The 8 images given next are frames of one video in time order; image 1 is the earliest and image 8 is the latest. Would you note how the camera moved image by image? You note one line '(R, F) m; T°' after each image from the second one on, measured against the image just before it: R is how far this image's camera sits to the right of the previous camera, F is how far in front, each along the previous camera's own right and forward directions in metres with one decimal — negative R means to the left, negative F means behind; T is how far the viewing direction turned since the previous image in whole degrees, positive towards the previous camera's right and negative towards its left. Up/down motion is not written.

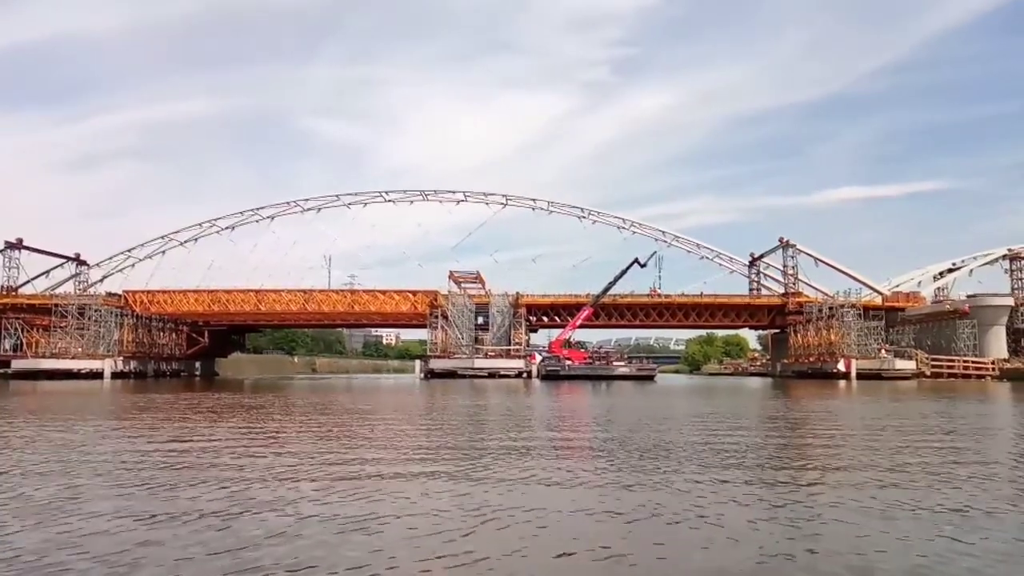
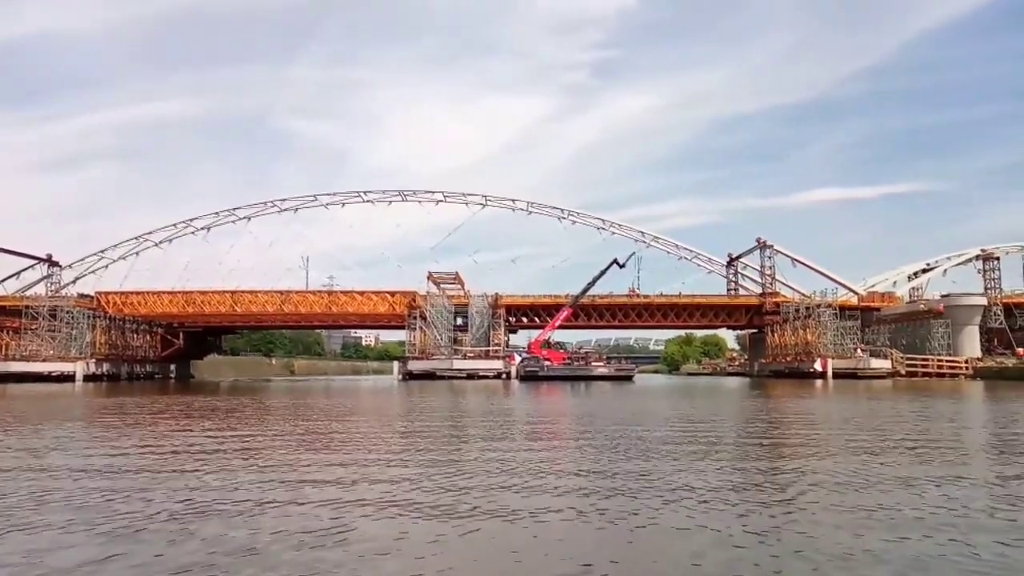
(0.0, +0.1) m; +1°
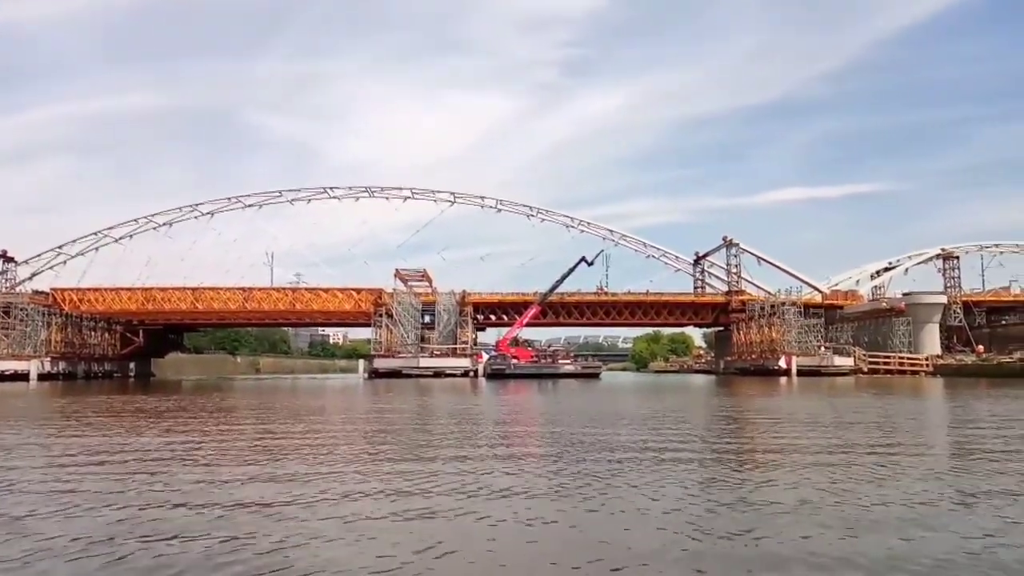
(+0.1, +0.1) m; +2°
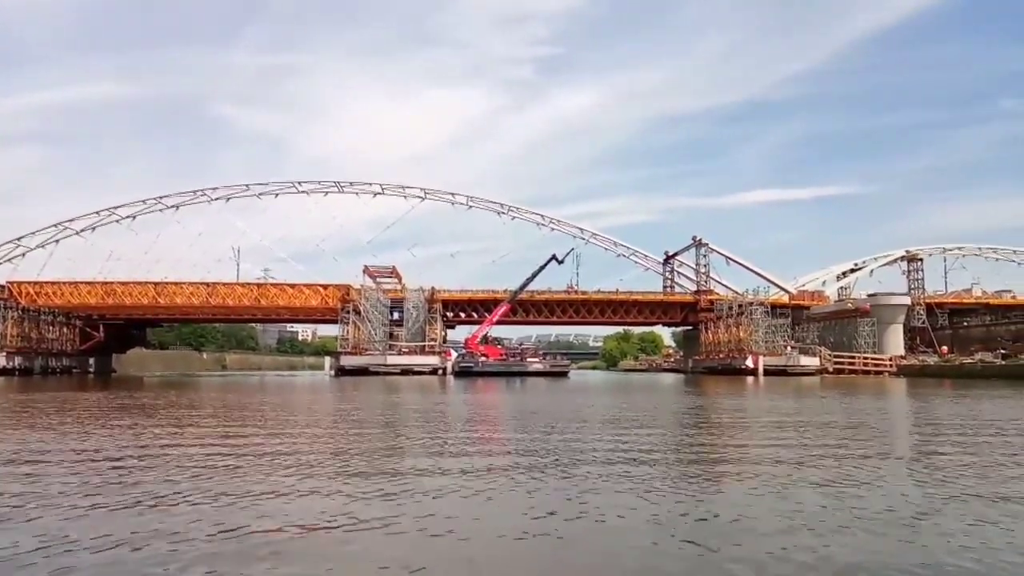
(+0.1, +0.1) m; +2°
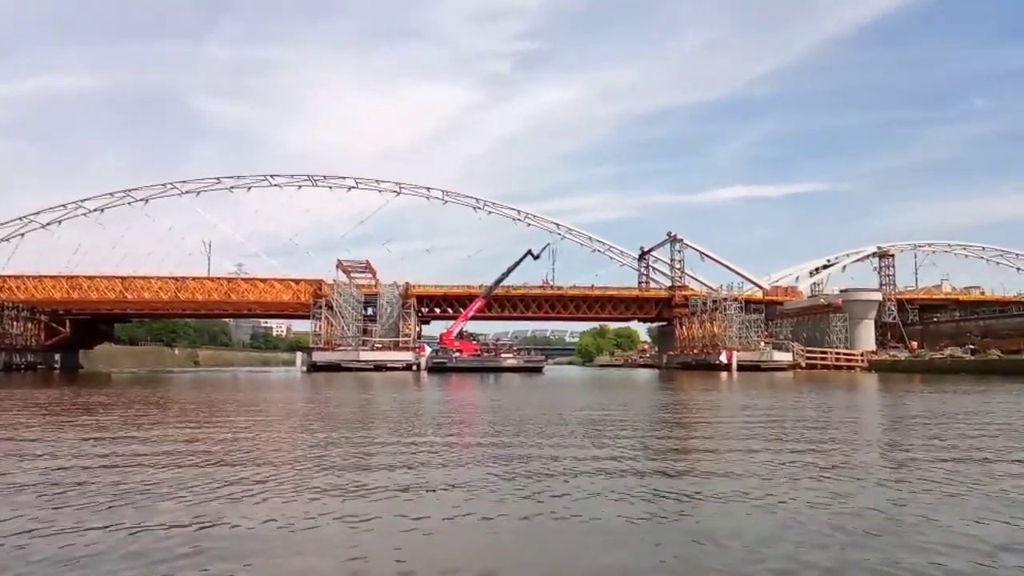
(+0.1, +0.2) m; +2°
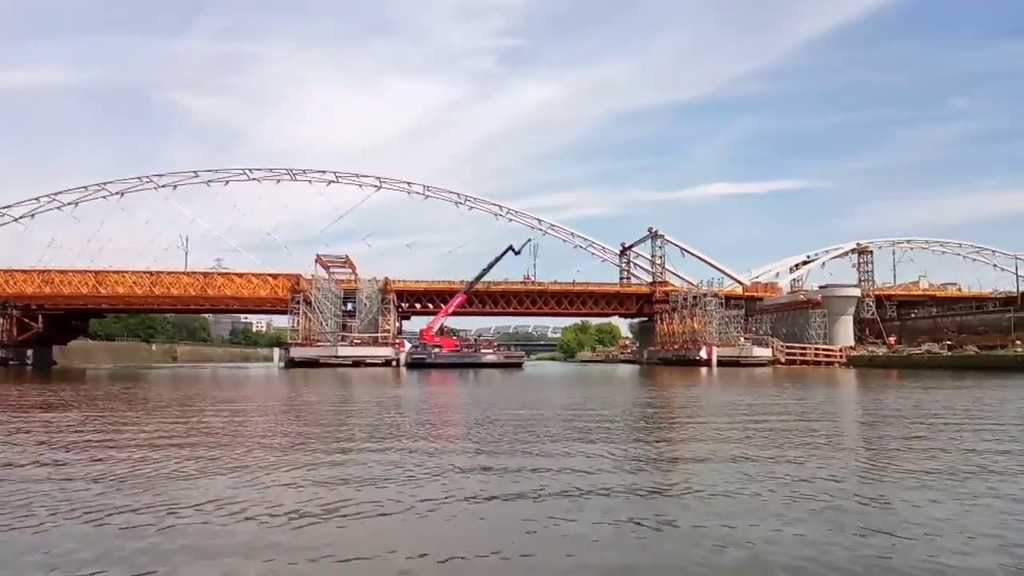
(+2.1, -0.6) m; -1°
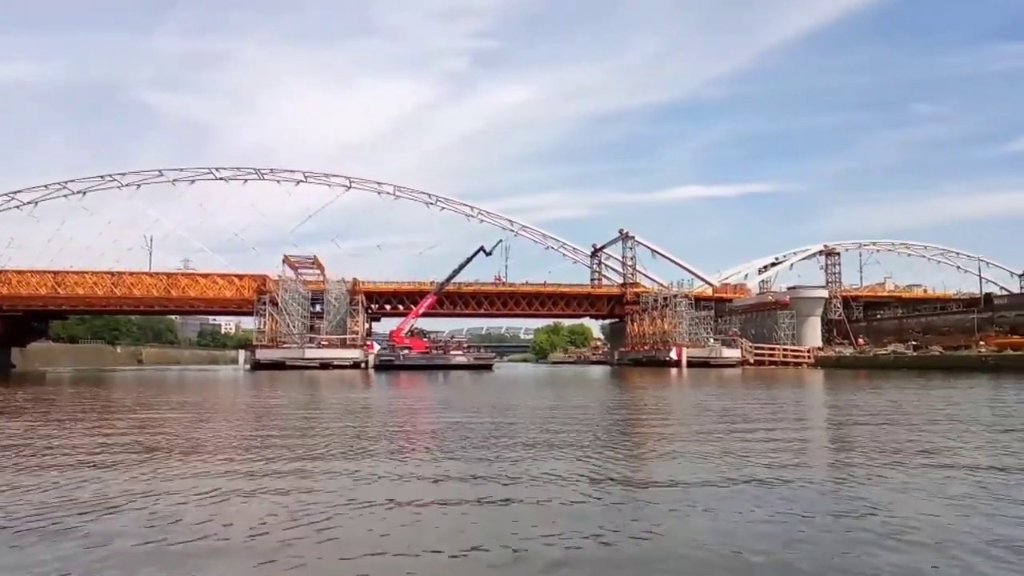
(0.0, +0.1) m; +2°
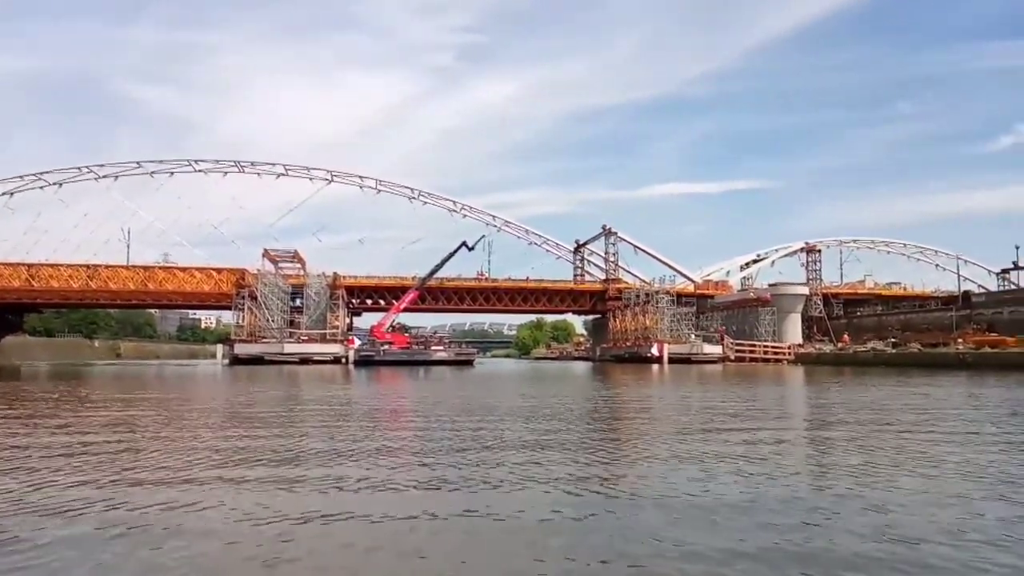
(0.0, +0.1) m; +1°
